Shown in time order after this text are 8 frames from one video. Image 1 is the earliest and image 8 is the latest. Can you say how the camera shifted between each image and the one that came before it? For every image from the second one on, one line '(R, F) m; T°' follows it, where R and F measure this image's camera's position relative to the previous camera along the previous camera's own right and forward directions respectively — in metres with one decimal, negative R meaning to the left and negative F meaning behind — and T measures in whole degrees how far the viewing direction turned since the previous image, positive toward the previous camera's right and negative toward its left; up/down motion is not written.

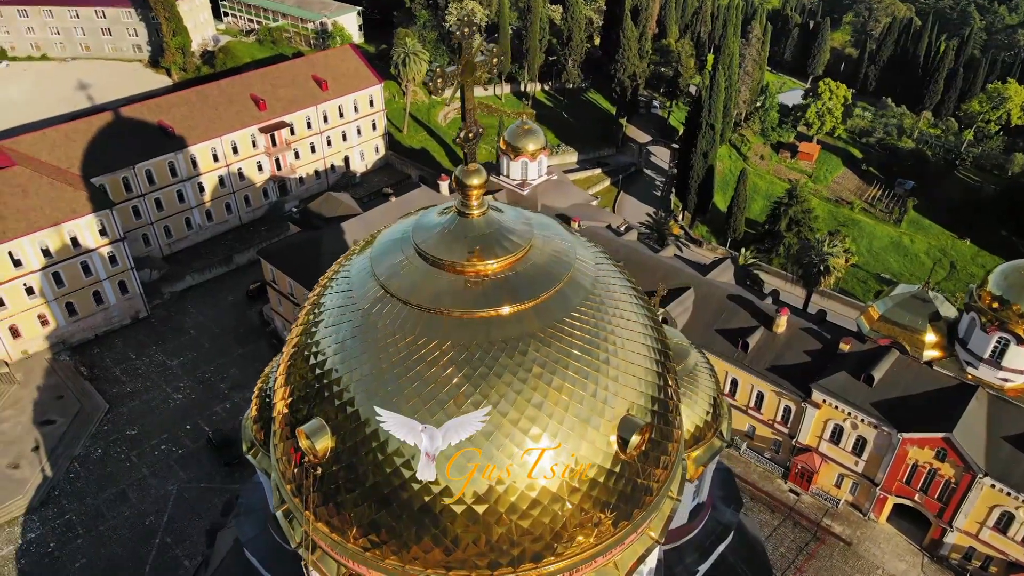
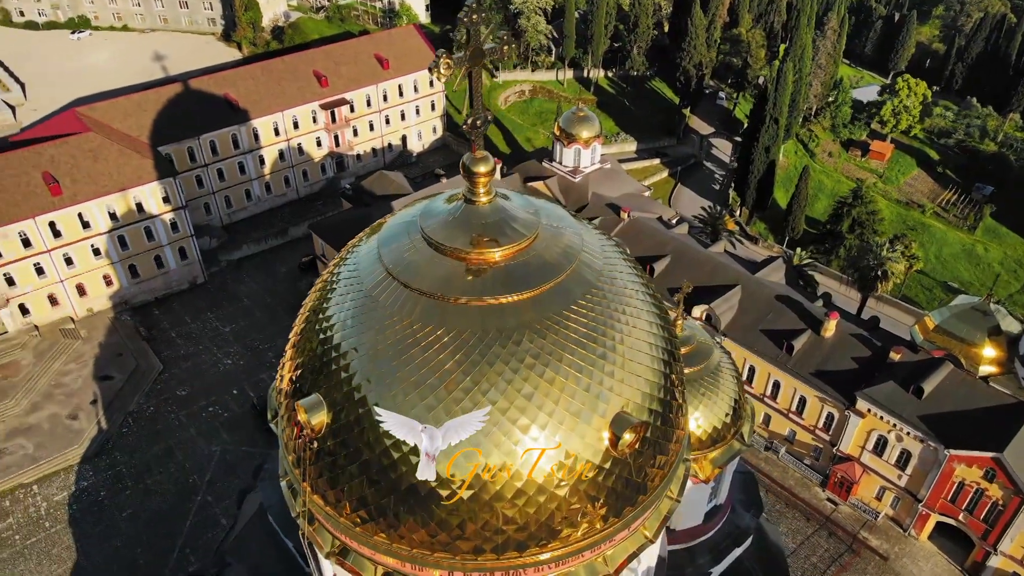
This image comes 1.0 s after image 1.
(+0.6, 0.0) m; -4°
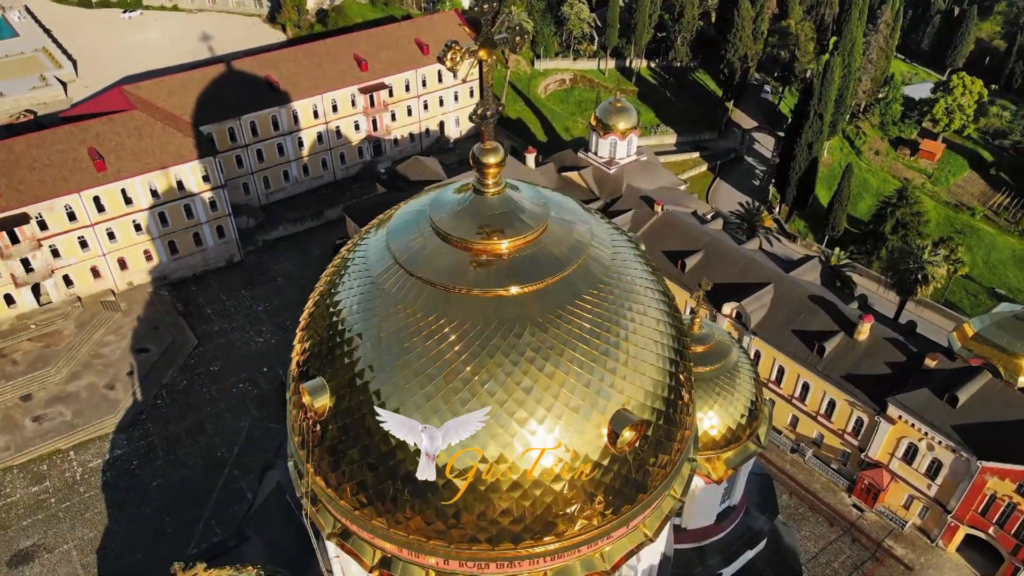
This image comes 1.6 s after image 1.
(+0.3, 0.0) m; -3°
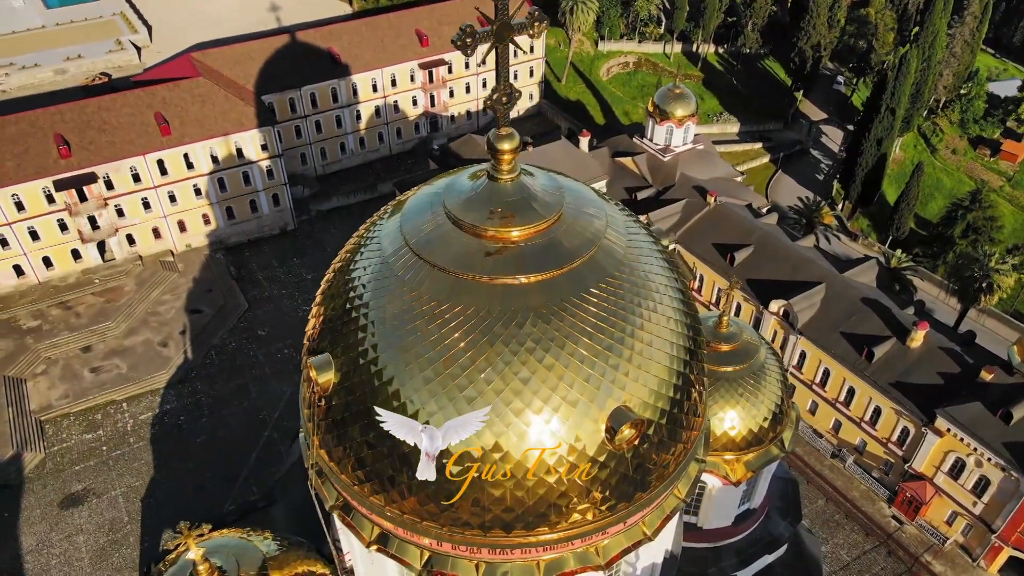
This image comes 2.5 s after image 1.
(+0.5, +0.1) m; -4°
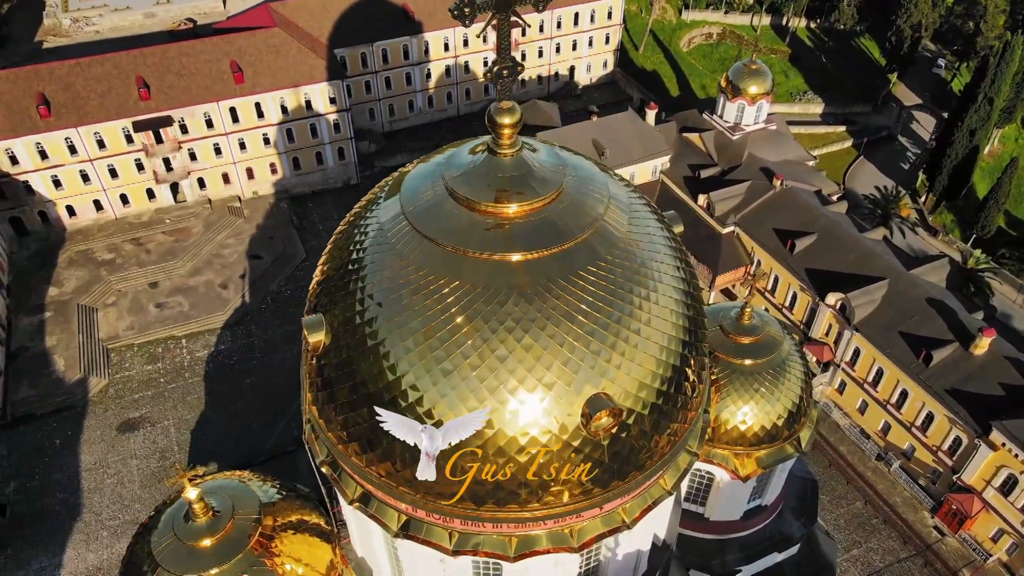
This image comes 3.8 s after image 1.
(+0.9, +0.1) m; -5°
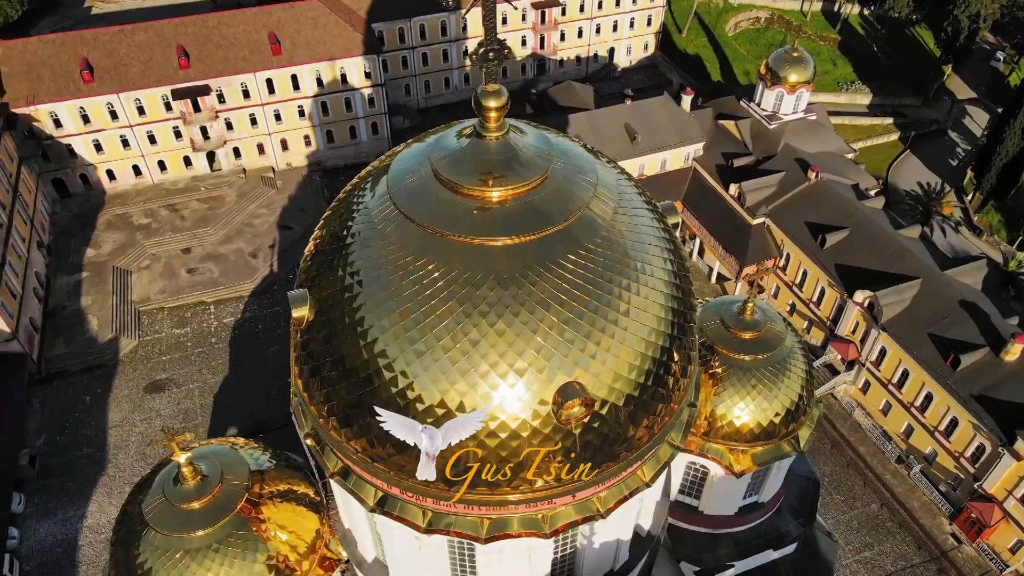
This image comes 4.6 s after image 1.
(+0.6, 0.0) m; -3°
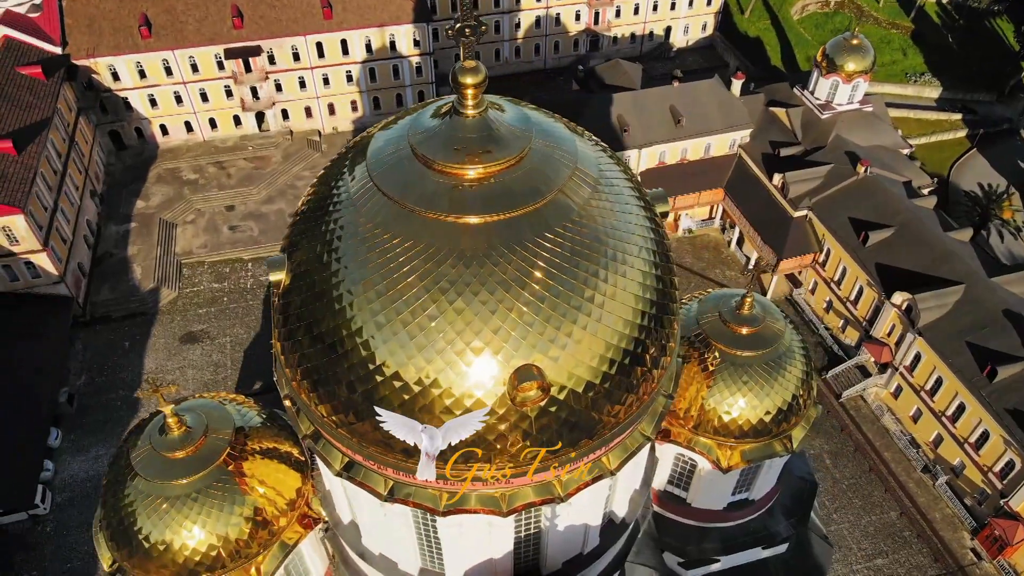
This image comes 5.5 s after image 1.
(+0.9, 0.0) m; -4°
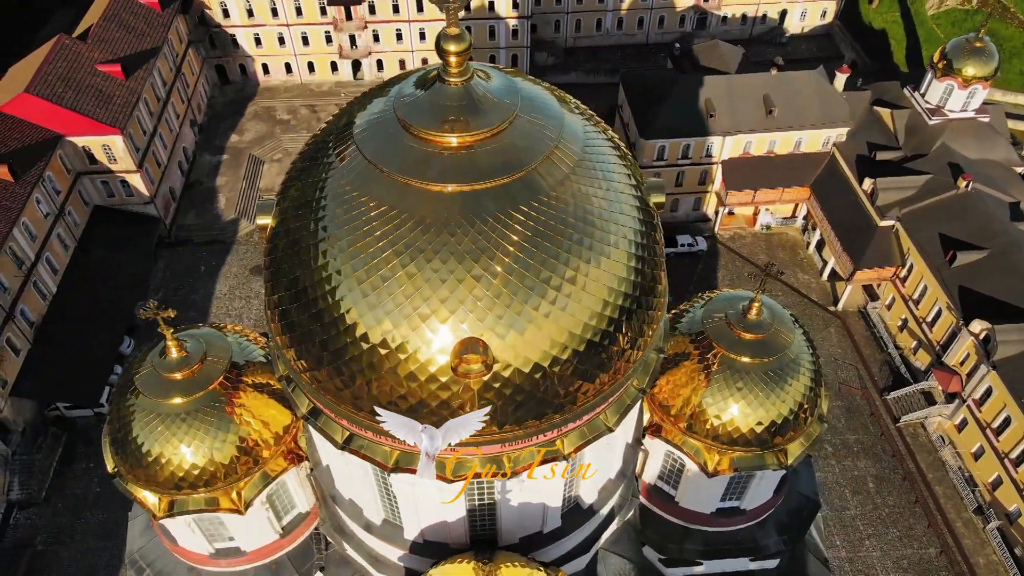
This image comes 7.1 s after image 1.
(+1.4, +0.1) m; -7°
